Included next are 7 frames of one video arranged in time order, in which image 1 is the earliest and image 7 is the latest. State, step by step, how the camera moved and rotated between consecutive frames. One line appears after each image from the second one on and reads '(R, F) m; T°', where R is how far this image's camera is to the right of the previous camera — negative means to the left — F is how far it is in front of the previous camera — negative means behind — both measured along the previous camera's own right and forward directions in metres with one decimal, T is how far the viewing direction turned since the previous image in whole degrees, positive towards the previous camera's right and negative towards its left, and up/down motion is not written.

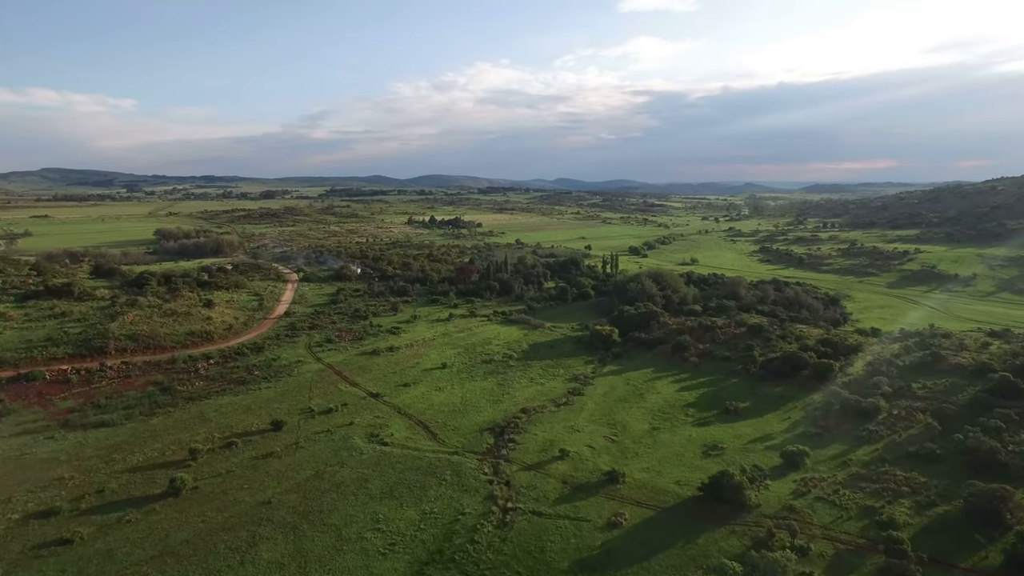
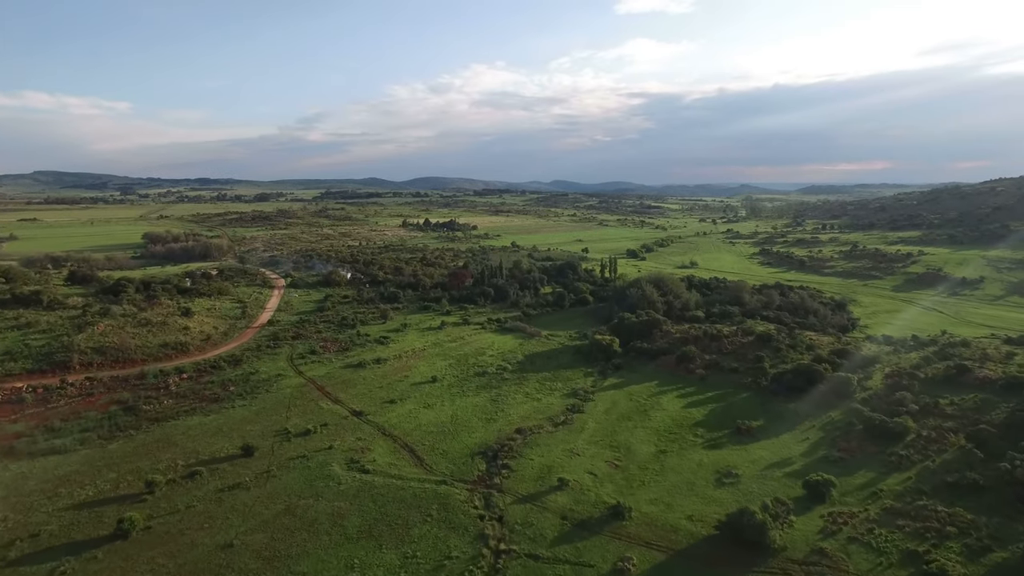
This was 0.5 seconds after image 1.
(+0.1, +2.0) m; 0°
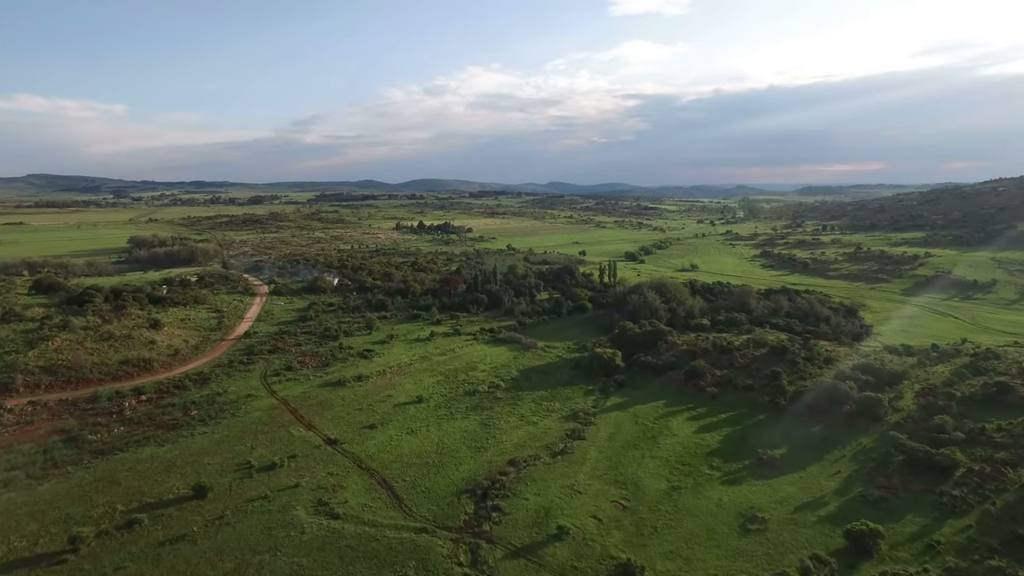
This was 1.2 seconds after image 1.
(+0.1, +2.7) m; 0°
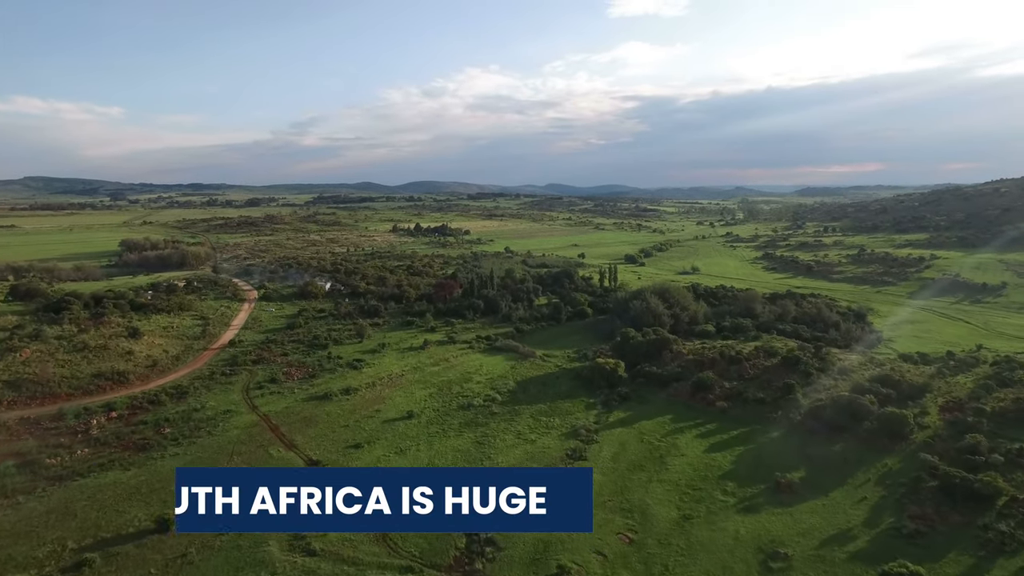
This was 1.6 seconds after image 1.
(+0.1, +1.7) m; 0°
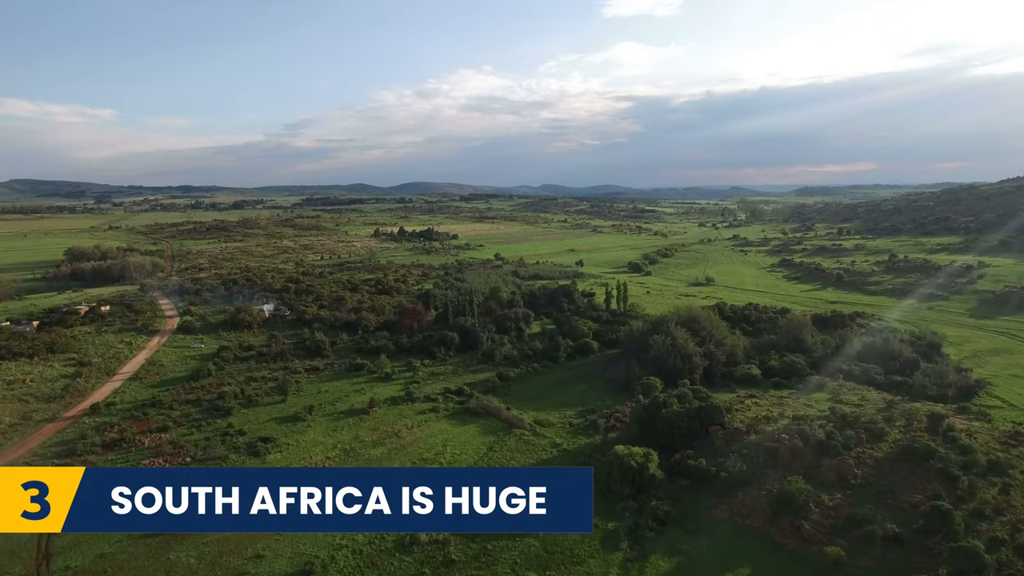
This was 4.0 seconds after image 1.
(+0.6, +10.8) m; 0°
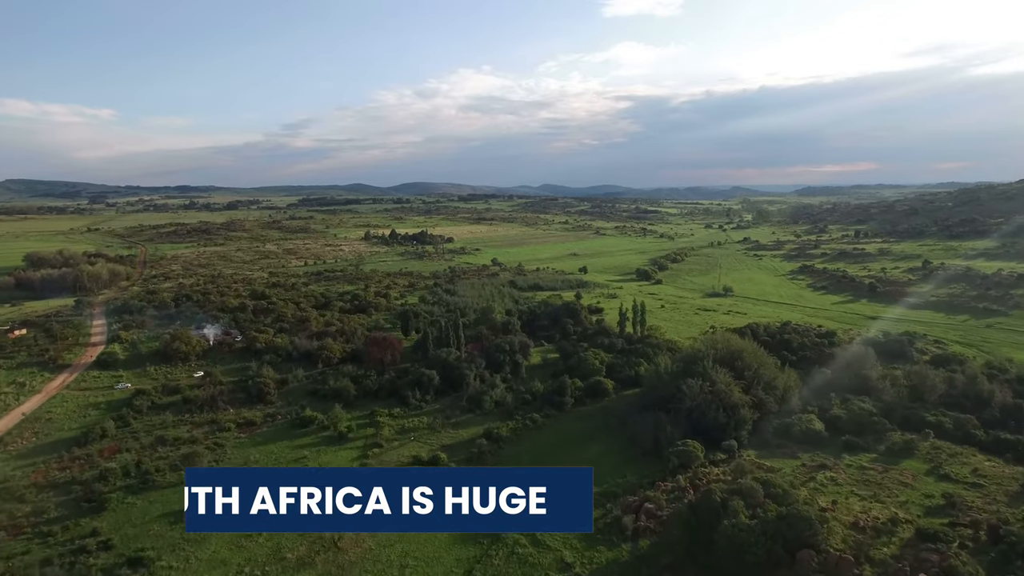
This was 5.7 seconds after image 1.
(+0.3, +7.7) m; 0°
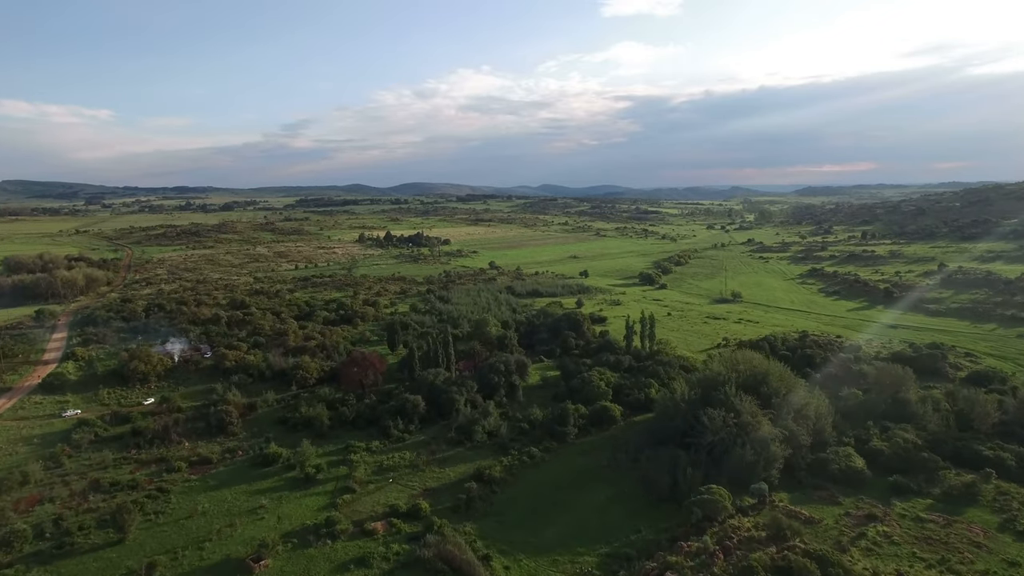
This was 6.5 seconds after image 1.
(+0.2, +3.5) m; 0°
